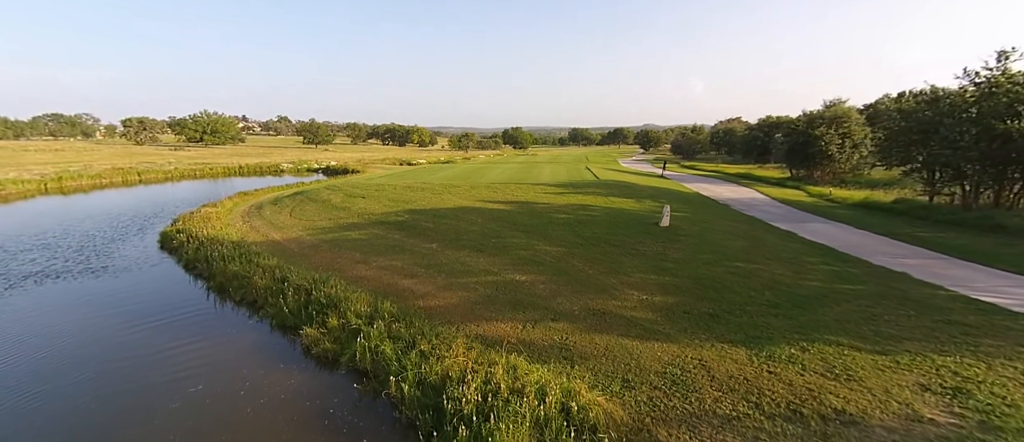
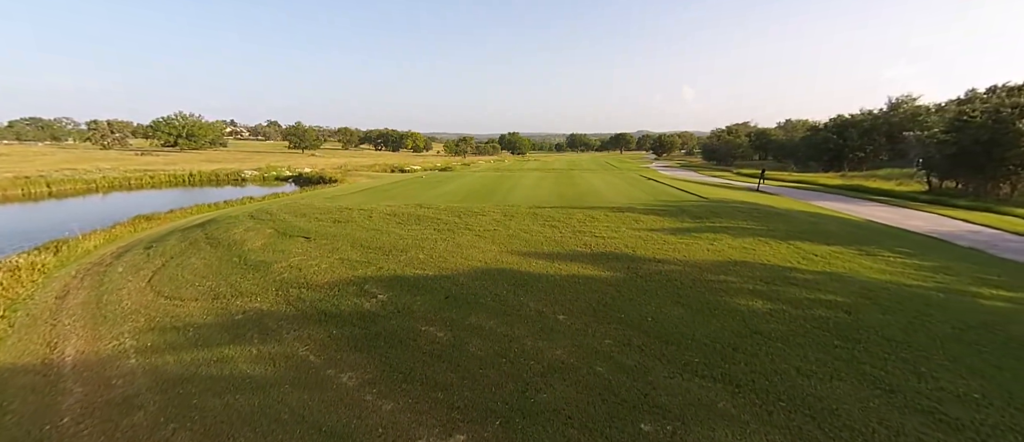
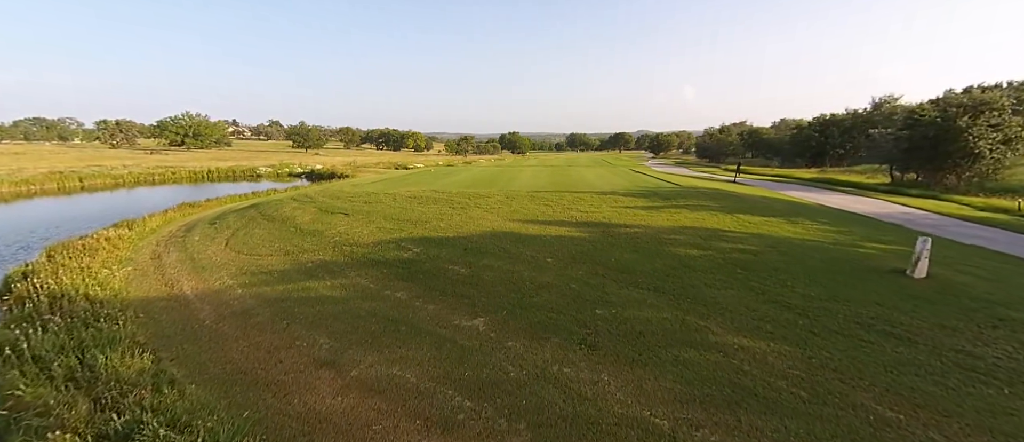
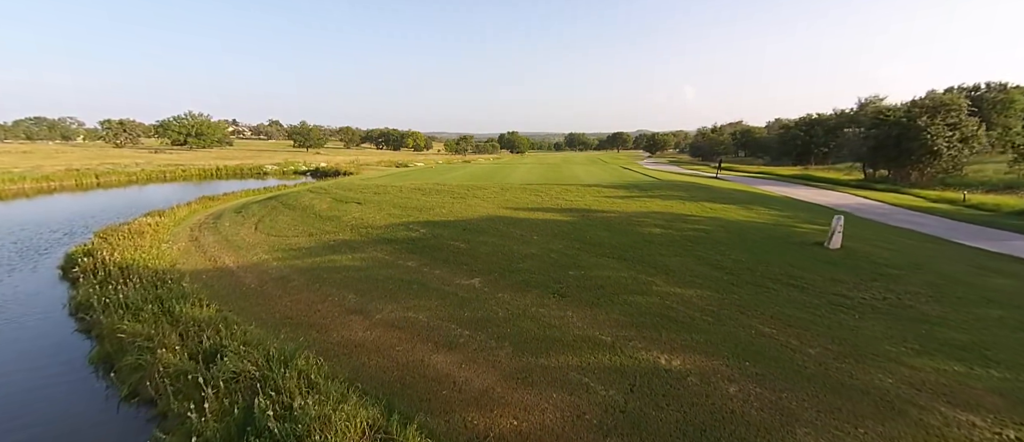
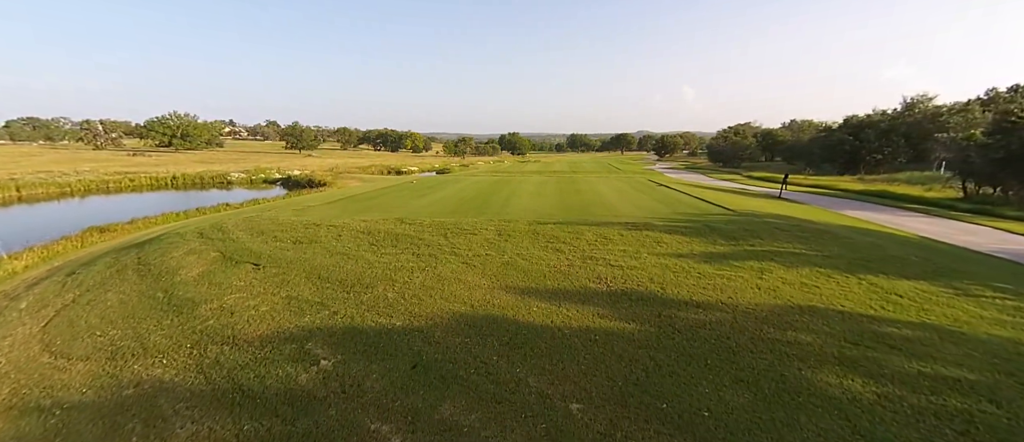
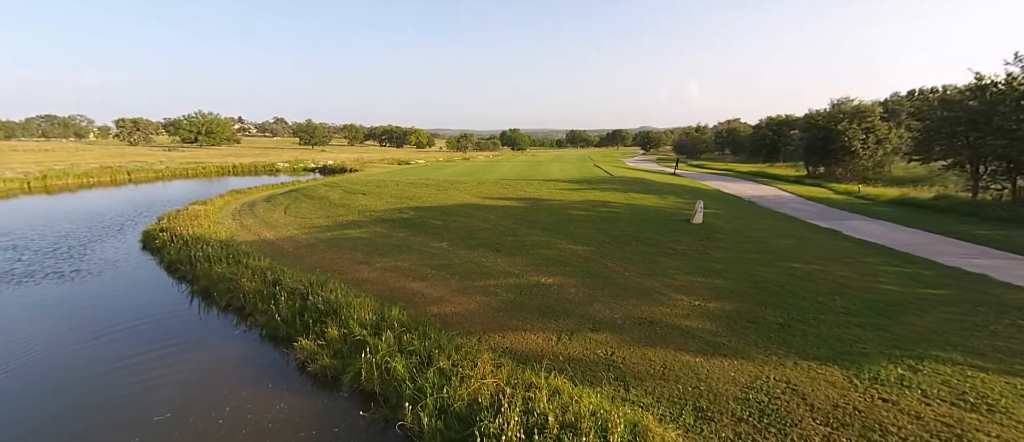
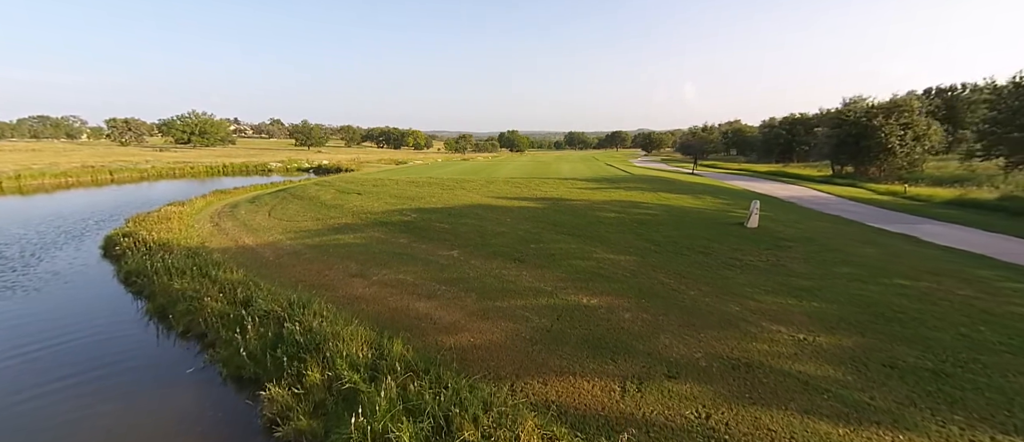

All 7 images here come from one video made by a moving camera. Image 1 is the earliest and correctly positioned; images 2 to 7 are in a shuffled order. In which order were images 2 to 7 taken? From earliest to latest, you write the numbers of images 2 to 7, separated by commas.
6, 7, 4, 3, 2, 5
